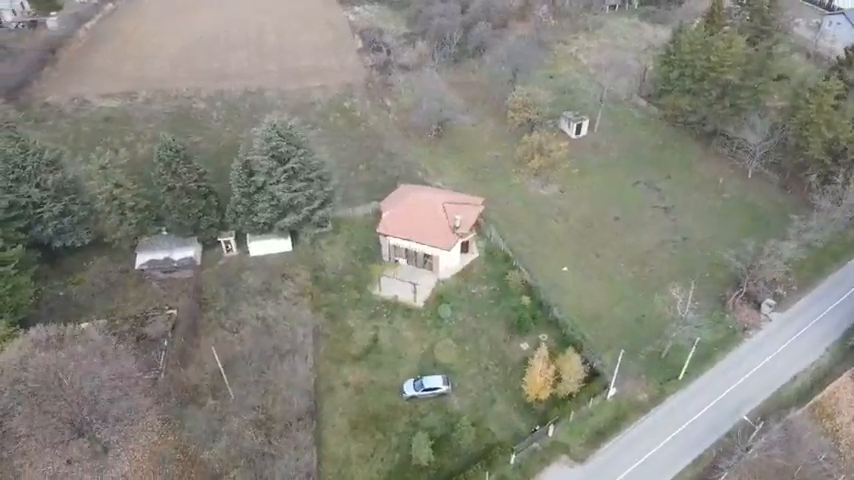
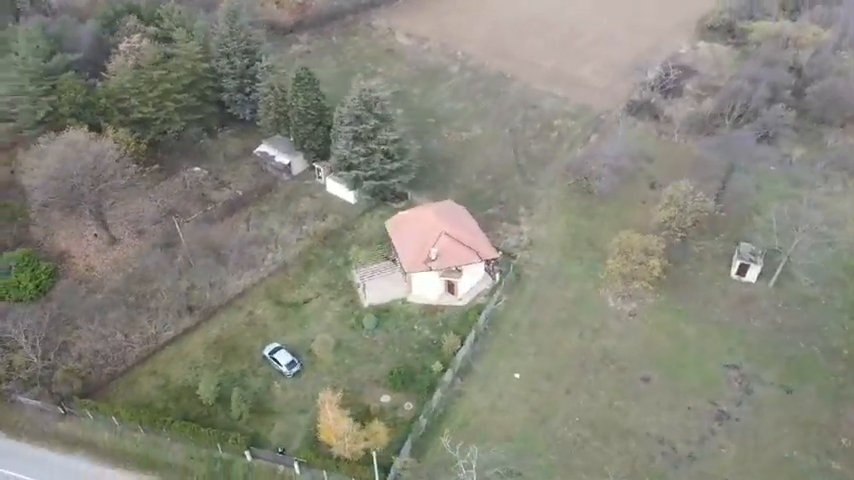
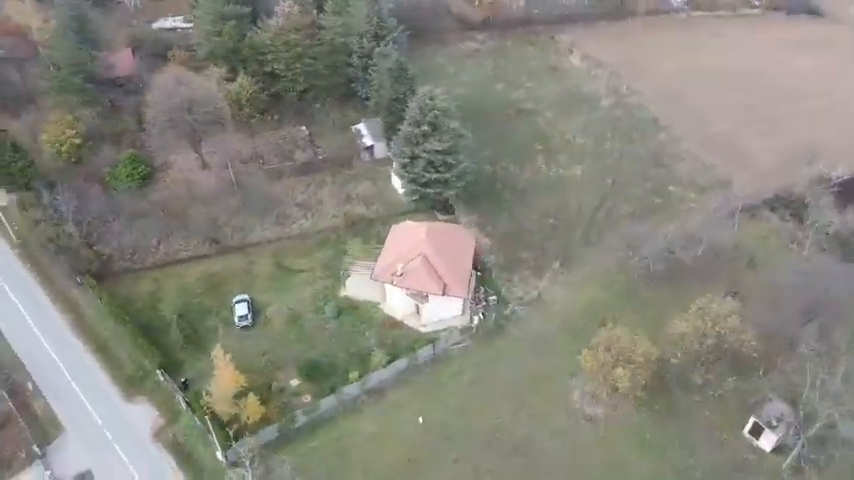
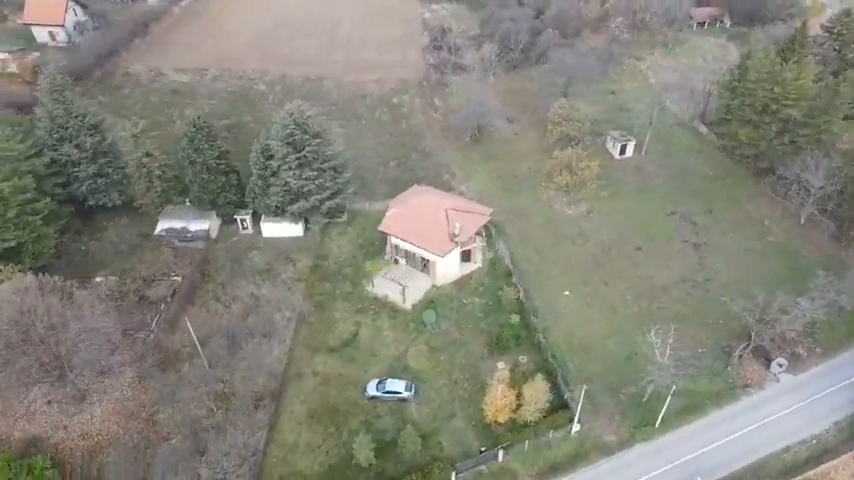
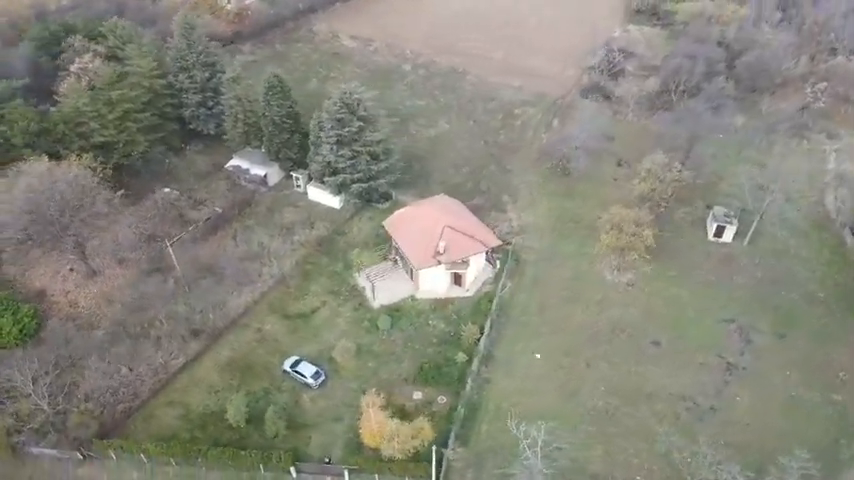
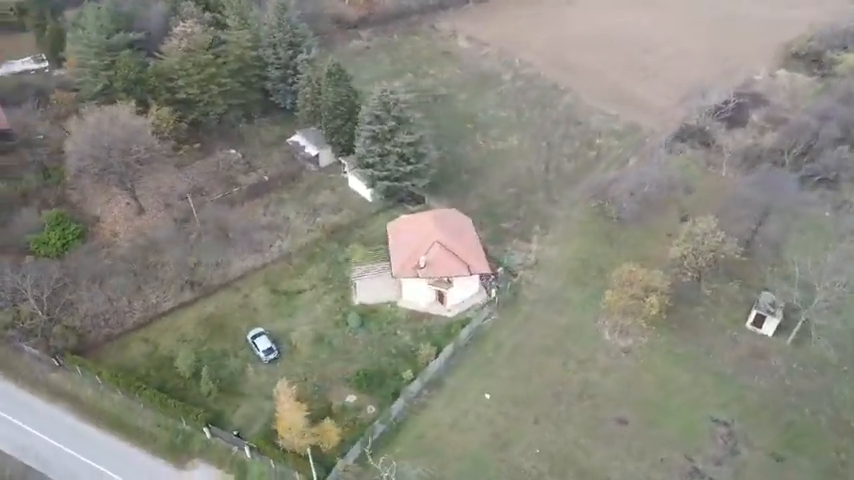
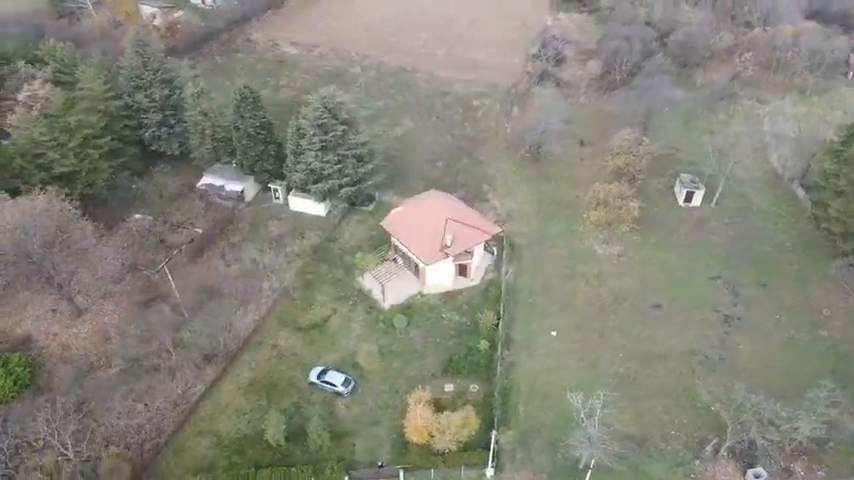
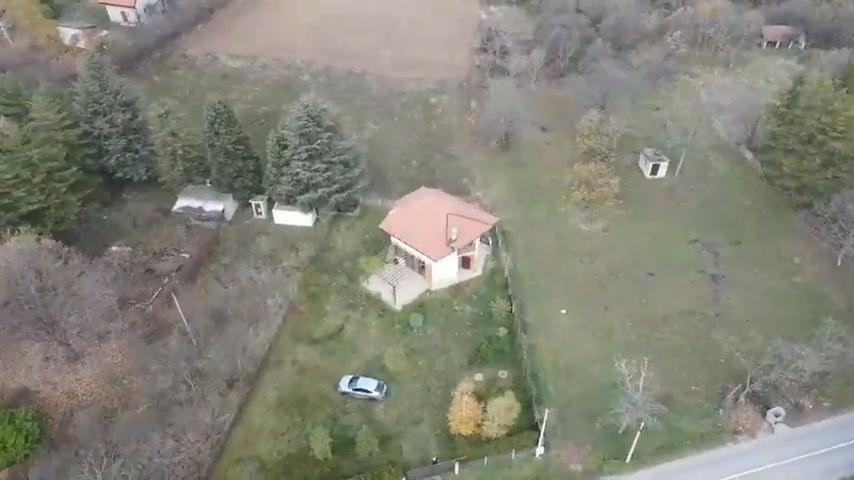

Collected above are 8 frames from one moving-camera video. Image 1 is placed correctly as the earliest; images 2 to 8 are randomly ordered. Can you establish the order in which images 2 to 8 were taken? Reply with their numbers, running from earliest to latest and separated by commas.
4, 8, 7, 5, 2, 6, 3
